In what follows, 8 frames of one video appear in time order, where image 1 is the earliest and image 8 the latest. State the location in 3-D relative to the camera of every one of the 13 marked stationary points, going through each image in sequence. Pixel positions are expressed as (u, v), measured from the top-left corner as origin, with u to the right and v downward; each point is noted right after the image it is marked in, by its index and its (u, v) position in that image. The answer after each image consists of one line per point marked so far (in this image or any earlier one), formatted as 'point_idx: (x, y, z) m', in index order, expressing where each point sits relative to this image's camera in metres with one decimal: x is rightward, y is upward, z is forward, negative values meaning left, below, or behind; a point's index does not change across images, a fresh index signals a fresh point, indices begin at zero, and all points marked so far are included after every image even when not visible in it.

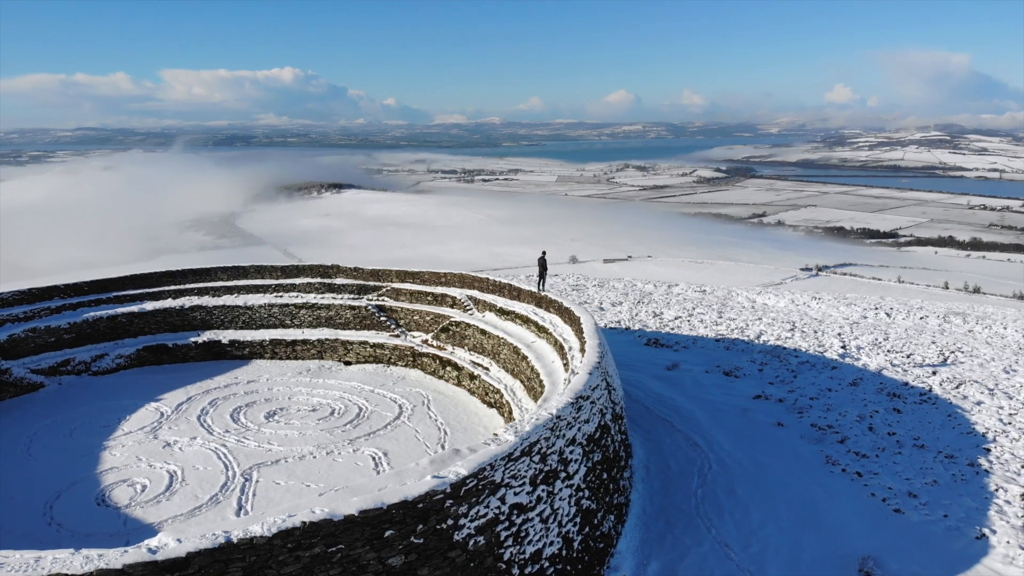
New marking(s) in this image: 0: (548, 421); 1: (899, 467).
0: (+0.4, -1.3, +8.2) m
1: (+5.4, -2.5, +11.7) m
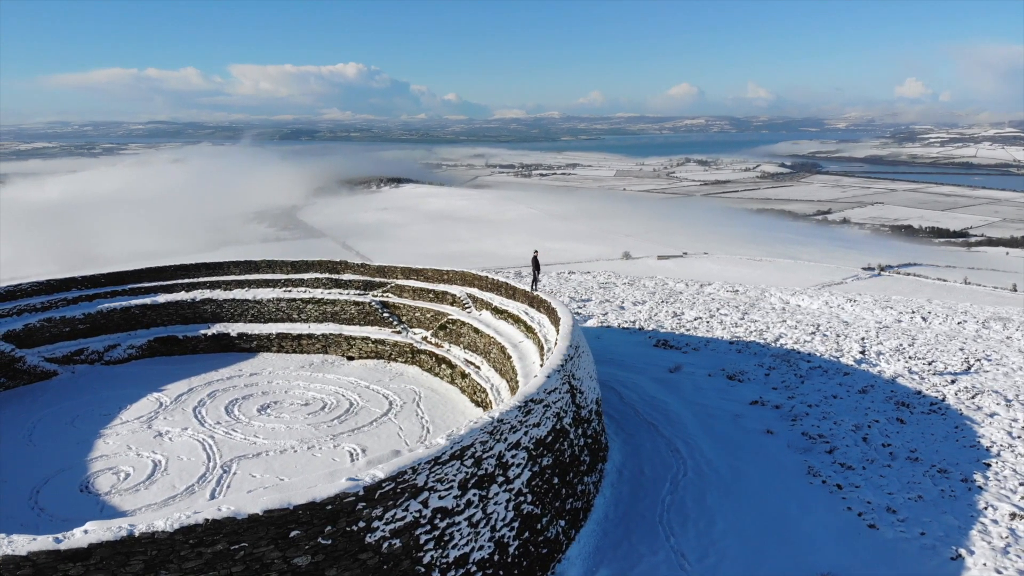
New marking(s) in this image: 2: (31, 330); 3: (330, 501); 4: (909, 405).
0: (-0.2, -1.3, +8.1) m
1: (+5.0, -2.6, +11.3) m
2: (-9.1, -0.8, +15.6) m
3: (-1.5, -1.7, +6.7) m
4: (+7.2, -2.1, +15.0) m
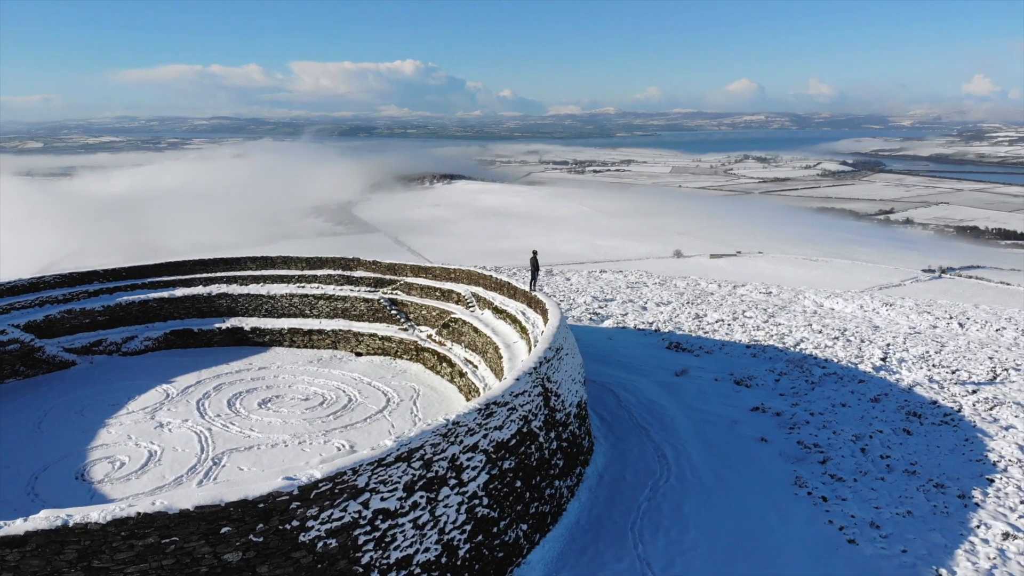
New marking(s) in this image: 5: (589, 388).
0: (-0.7, -1.4, +8.1) m
1: (+4.7, -2.7, +10.9) m
2: (-9.0, -0.7, +16.2) m
3: (-2.0, -1.7, +6.8) m
4: (+7.1, -2.2, +14.5) m
5: (+1.3, -1.8, +14.7) m
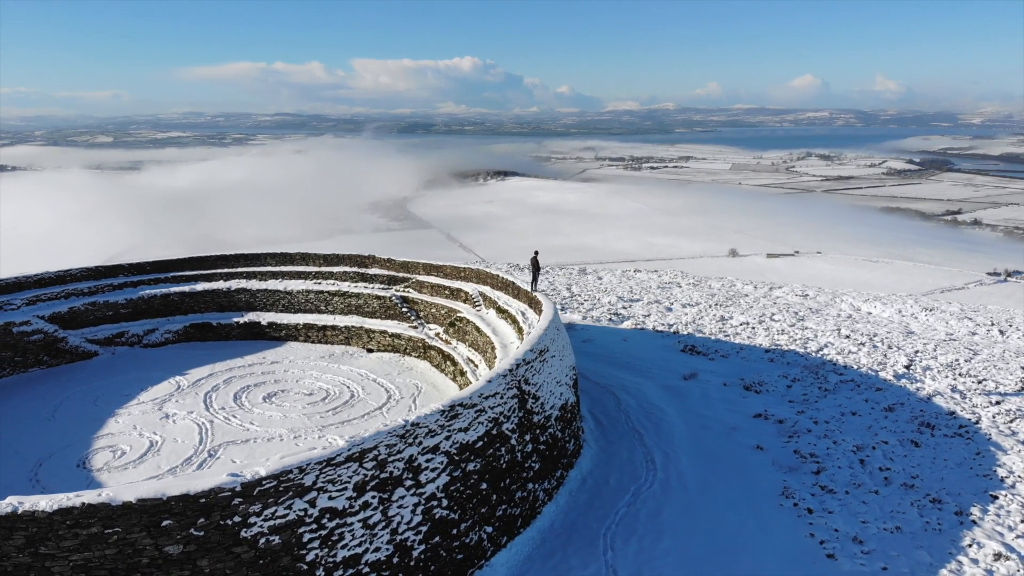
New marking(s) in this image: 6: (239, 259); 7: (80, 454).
0: (-1.1, -1.4, +8.2) m
1: (+4.5, -2.8, +10.6) m
2: (-8.8, -0.5, +16.8) m
3: (-2.6, -1.7, +6.9) m
4: (+7.1, -2.3, +14.0) m
5: (+1.3, -1.8, +14.6) m
6: (-6.3, +0.7, +19.1) m
7: (-6.4, -2.5, +12.4) m
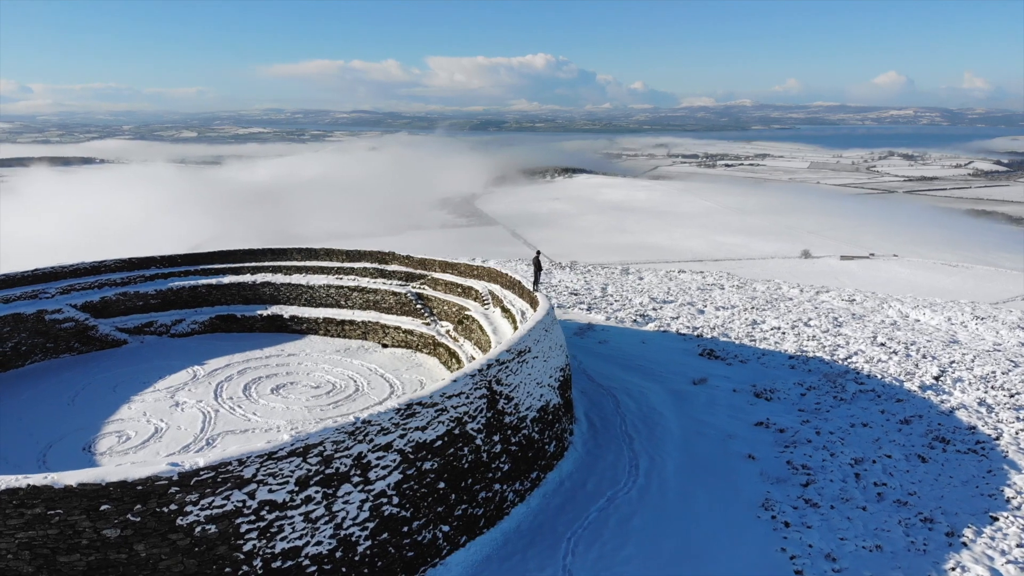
0: (-1.7, -1.4, +8.3) m
1: (+4.1, -2.9, +10.2) m
2: (-8.6, -0.3, +17.6) m
3: (-3.2, -1.7, +7.2) m
4: (+7.0, -2.5, +13.4) m
5: (+1.4, -1.8, +14.5) m
6: (-5.8, +0.8, +19.6) m
7: (-6.6, -2.4, +12.9) m
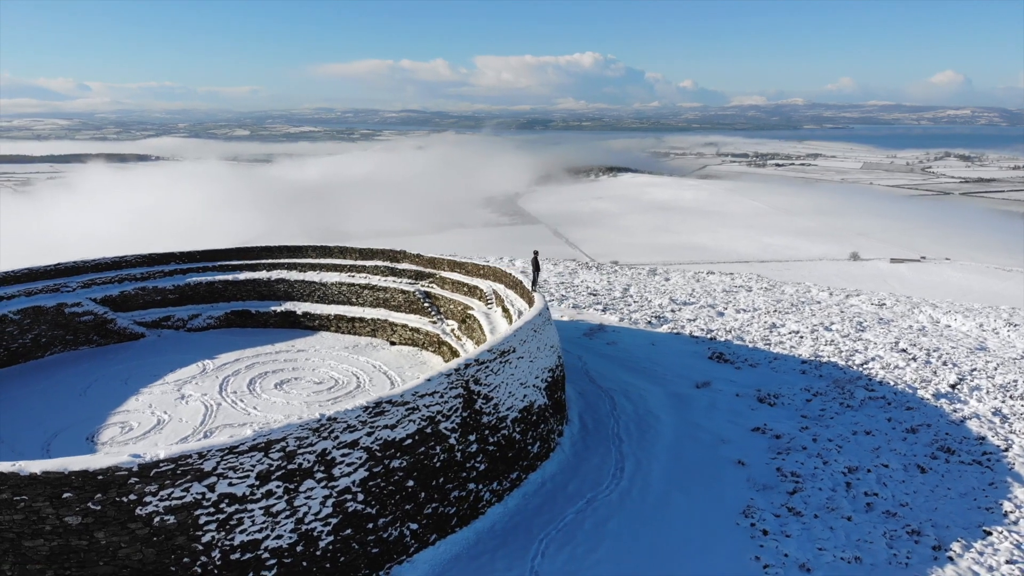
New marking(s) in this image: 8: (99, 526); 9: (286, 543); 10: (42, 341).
0: (-2.1, -1.3, +8.4) m
1: (+3.8, -2.9, +10.0) m
2: (-8.4, -0.2, +18.1) m
3: (-3.7, -1.6, +7.4) m
4: (+6.9, -2.6, +13.0) m
5: (+1.3, -1.8, +14.4) m
6: (-5.5, +0.9, +20.0) m
7: (-6.7, -2.3, +13.3) m
8: (-3.7, -2.2, +7.5) m
9: (-2.2, -2.5, +8.2) m
10: (-9.4, -1.0, +16.6) m
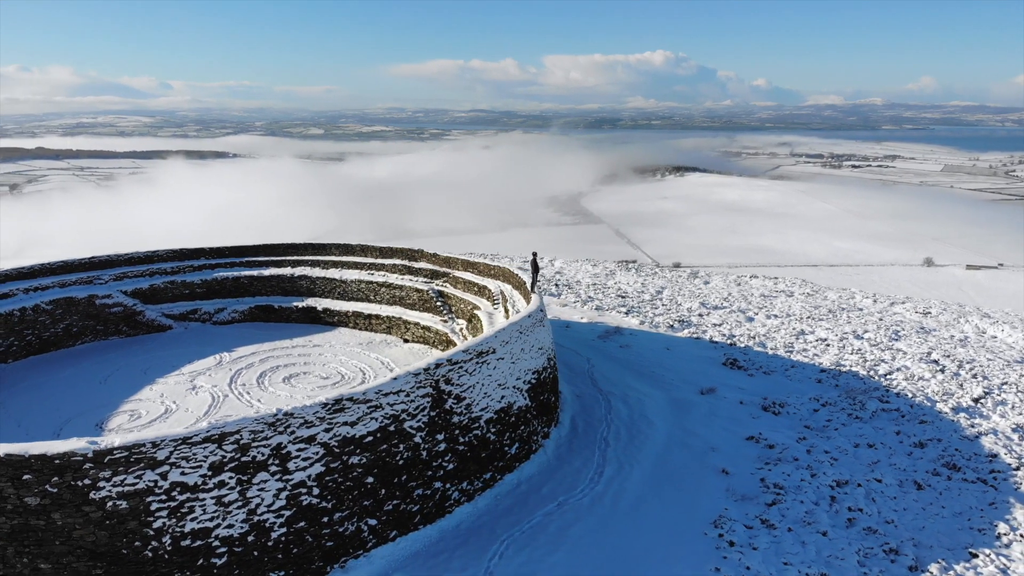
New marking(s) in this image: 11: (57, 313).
0: (-2.6, -1.3, +8.7) m
1: (+3.3, -3.0, +9.7) m
2: (-8.1, 0.0, +18.8) m
3: (-4.3, -1.6, +7.8) m
4: (+6.7, -2.7, +12.5) m
5: (+1.3, -1.9, +14.4) m
6: (-5.0, +1.0, +20.5) m
7: (-6.8, -2.1, +13.9) m
8: (-4.3, -2.1, +7.9) m
9: (-2.8, -2.5, +8.5) m
10: (-9.2, -0.9, +17.4) m
11: (-9.4, -0.5, +17.1) m
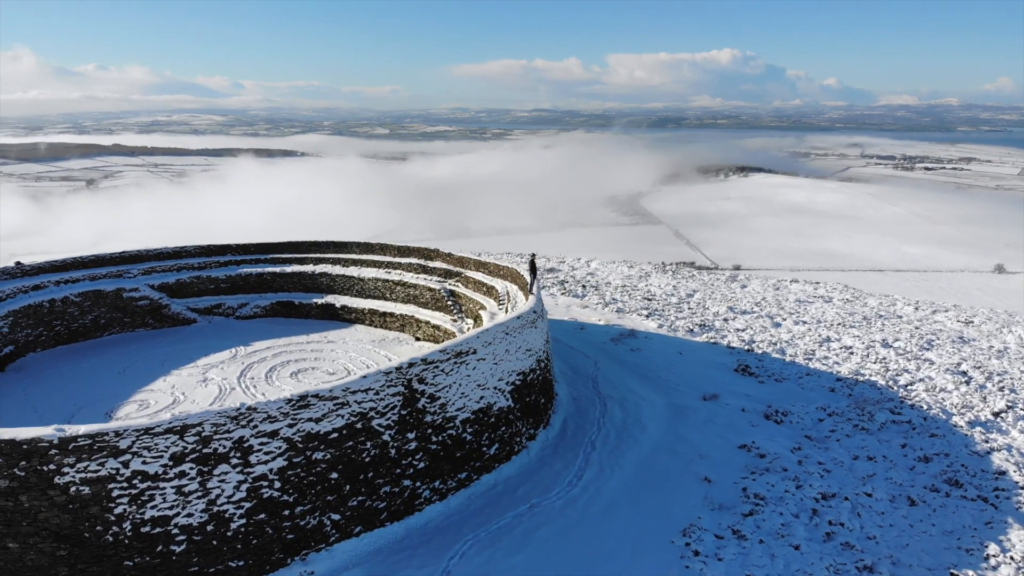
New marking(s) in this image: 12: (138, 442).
0: (-3.1, -1.3, +8.9) m
1: (+2.9, -3.1, +9.5) m
2: (-7.7, +0.1, +19.4) m
3: (-4.8, -1.5, +8.1) m
4: (+6.5, -2.8, +12.0) m
5: (+1.2, -1.9, +14.3) m
6: (-4.6, +1.1, +20.9) m
7: (-6.9, -2.0, +14.5) m
8: (-4.9, -2.0, +8.2) m
9: (-3.3, -2.5, +8.7) m
10: (-9.0, -0.7, +18.1) m
11: (-9.2, -0.4, +17.8) m
12: (-3.8, -1.6, +8.4) m
